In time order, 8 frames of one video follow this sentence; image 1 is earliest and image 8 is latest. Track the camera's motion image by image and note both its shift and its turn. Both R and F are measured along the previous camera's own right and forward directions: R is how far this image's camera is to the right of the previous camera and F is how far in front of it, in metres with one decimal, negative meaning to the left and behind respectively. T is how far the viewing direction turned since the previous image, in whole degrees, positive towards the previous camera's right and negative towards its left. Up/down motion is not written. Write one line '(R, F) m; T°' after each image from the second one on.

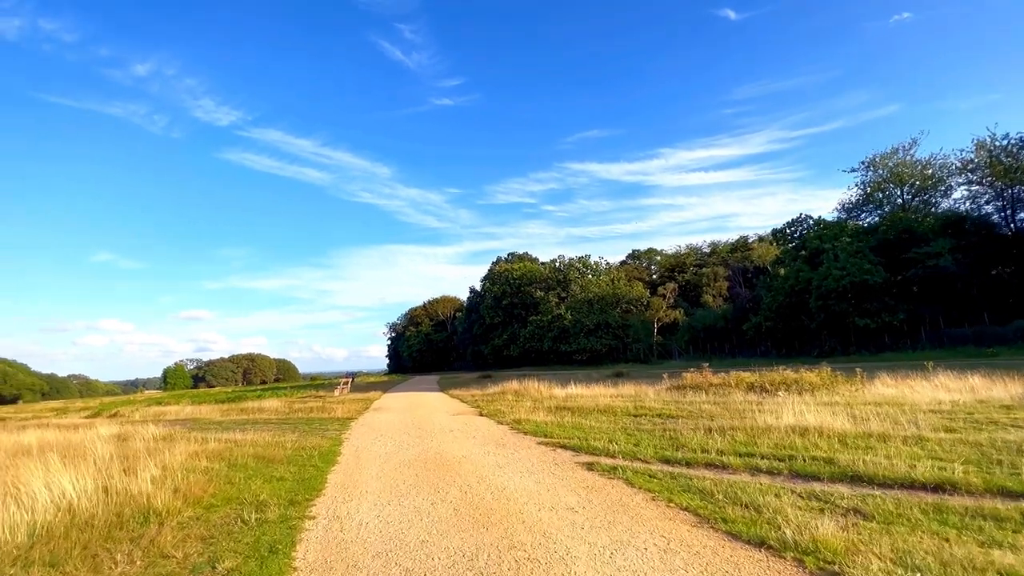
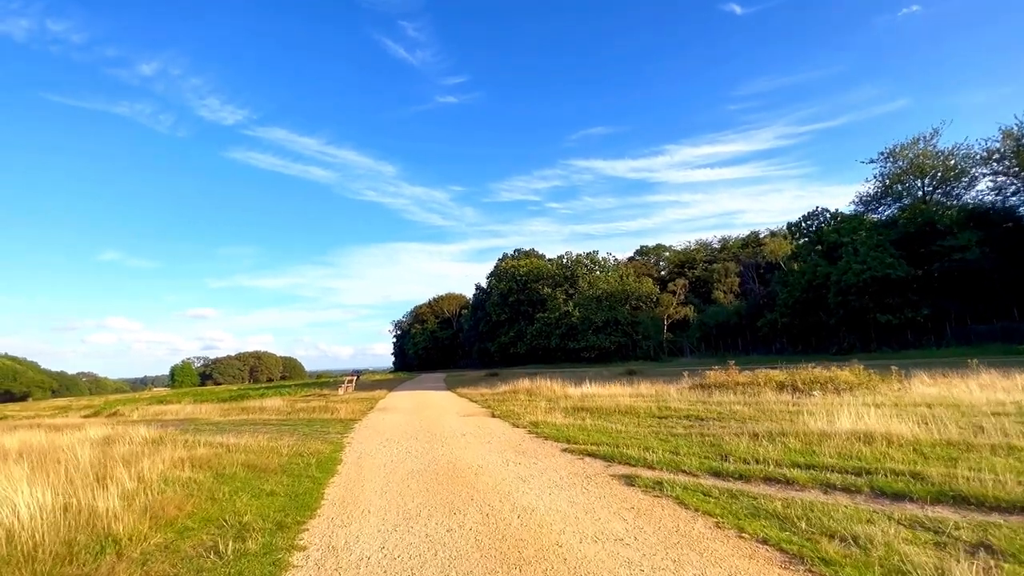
(-0.4, +1.3) m; -1°
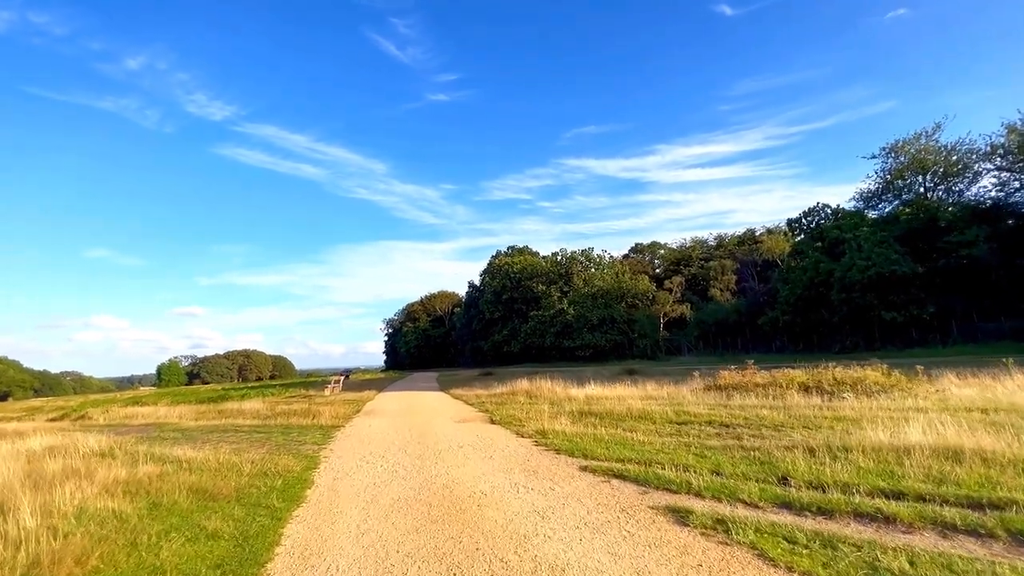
(-0.3, +1.8) m; +1°
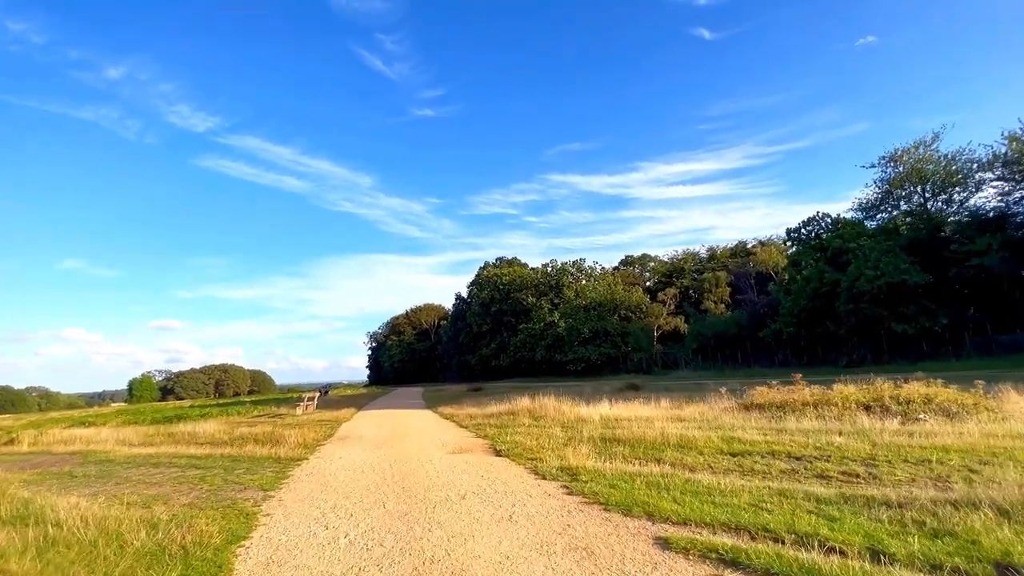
(-0.7, +3.1) m; +2°
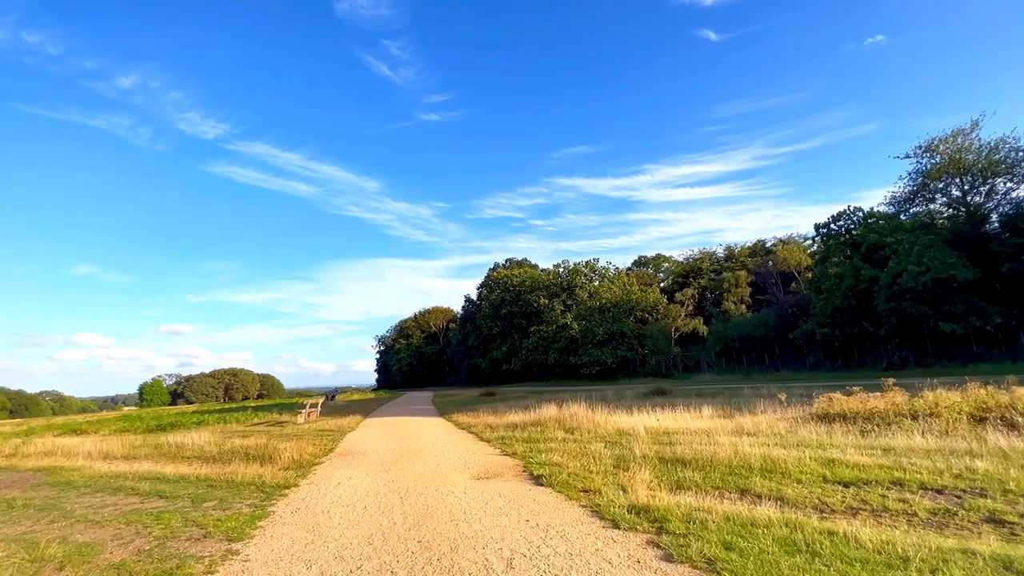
(-0.7, +2.6) m; -1°
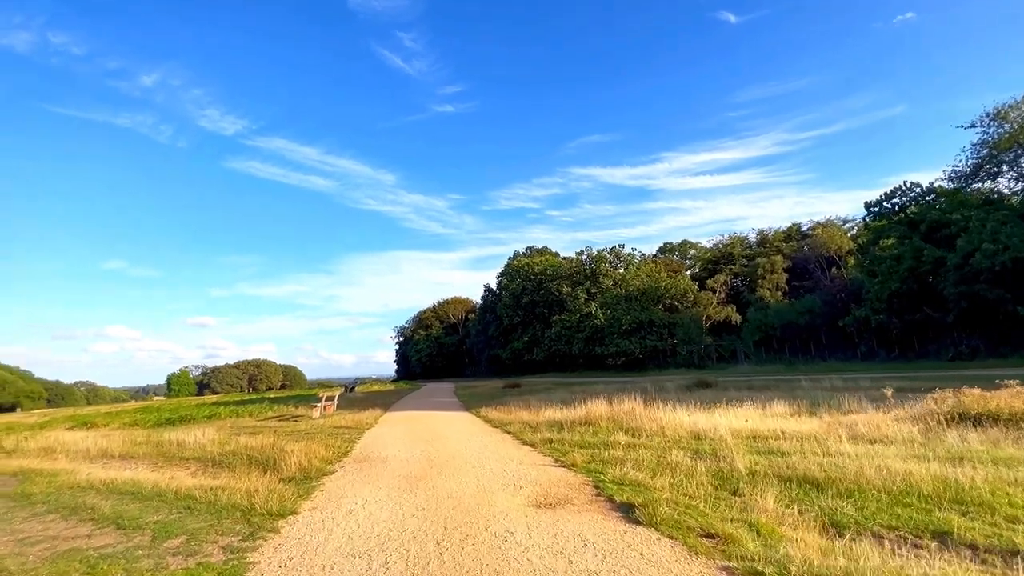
(-0.9, +2.8) m; -2°
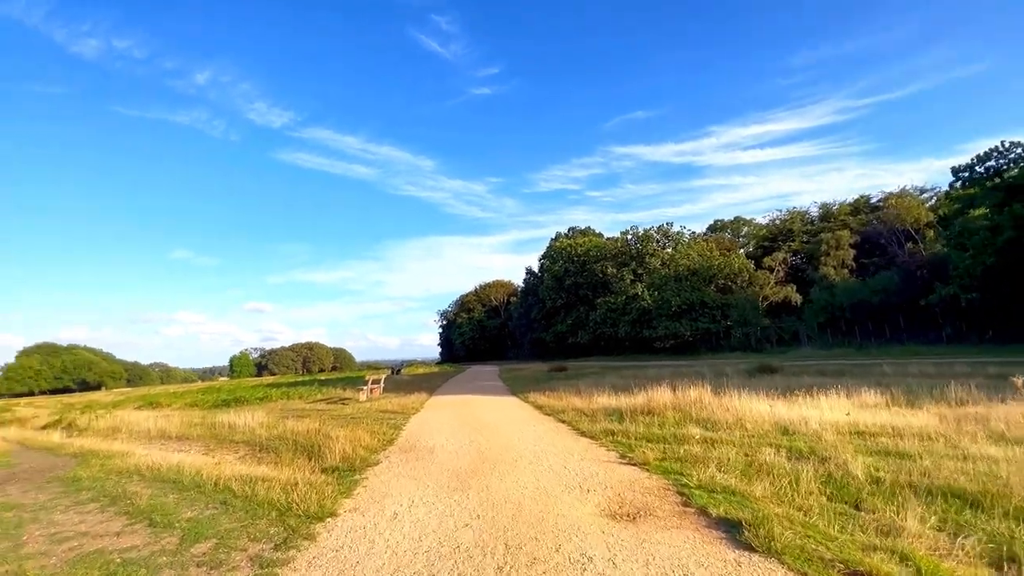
(-0.4, +1.3) m; -5°
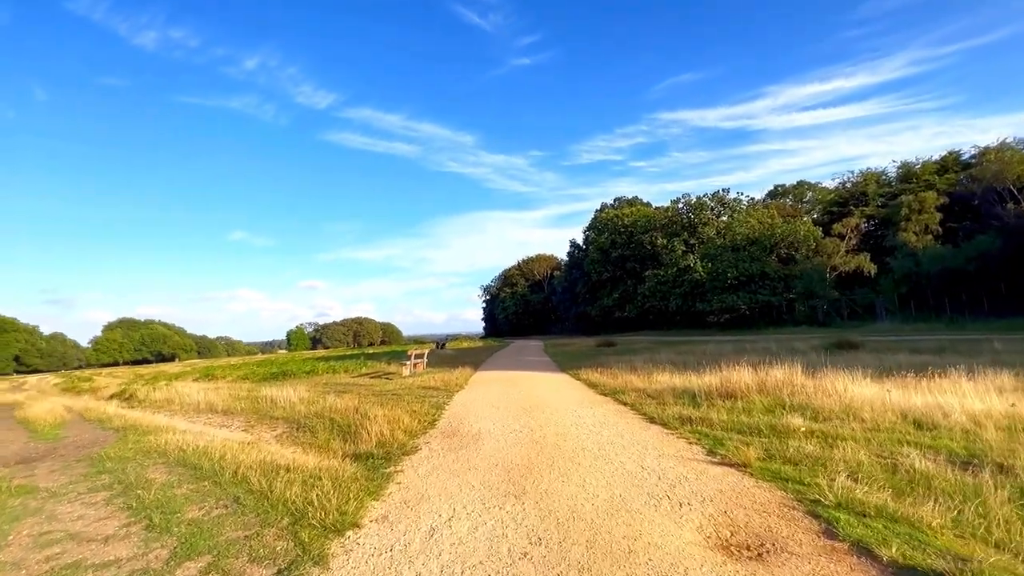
(-0.3, +1.7) m; -5°
